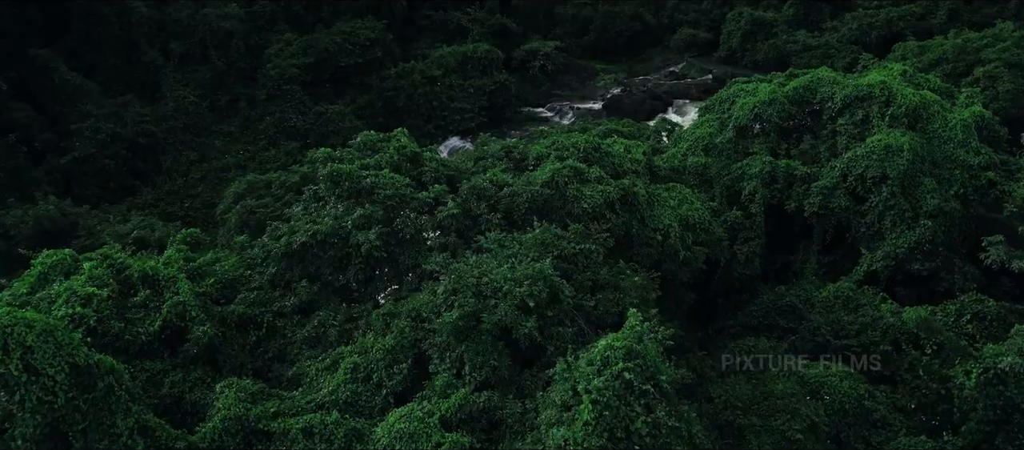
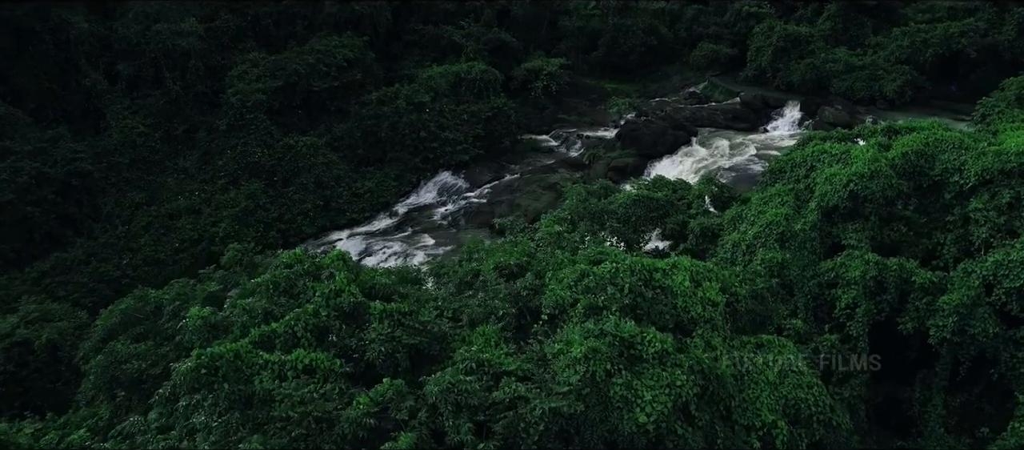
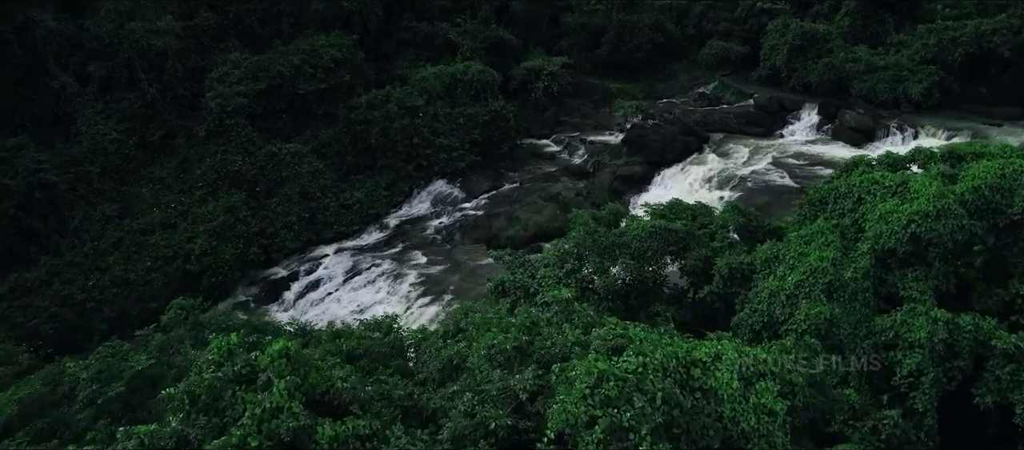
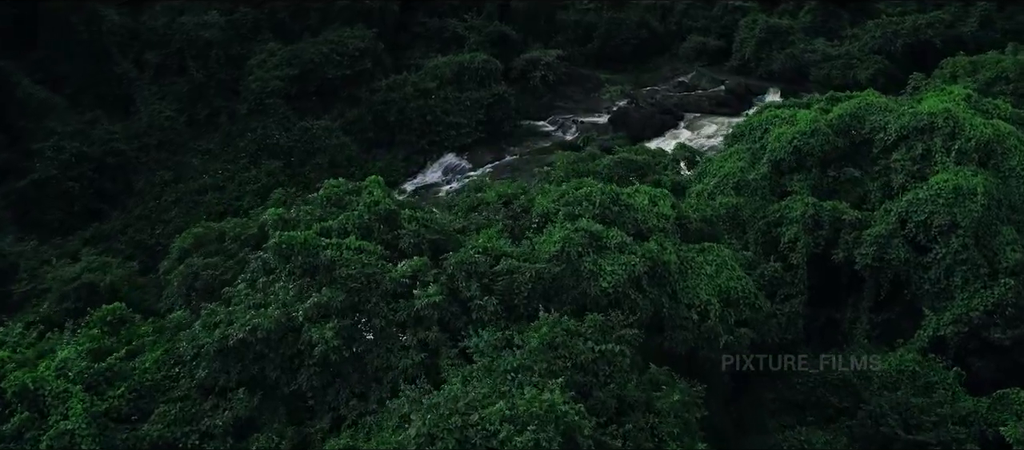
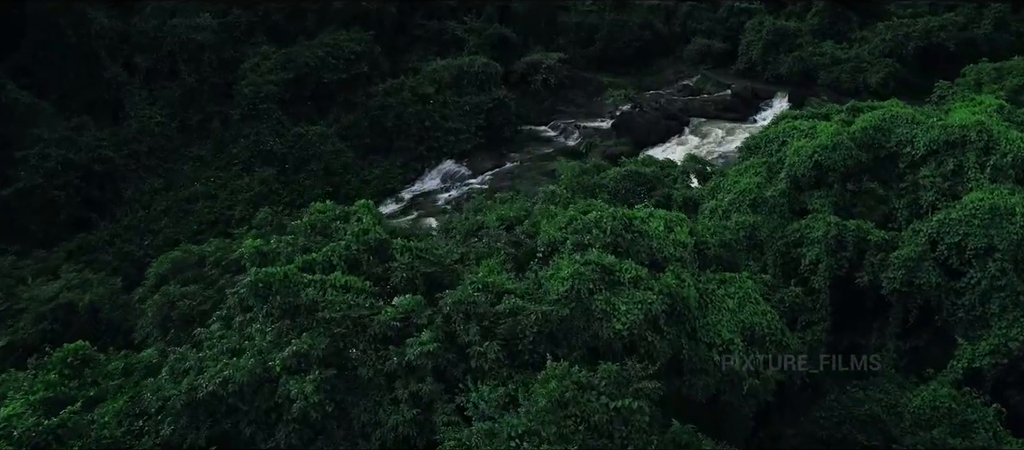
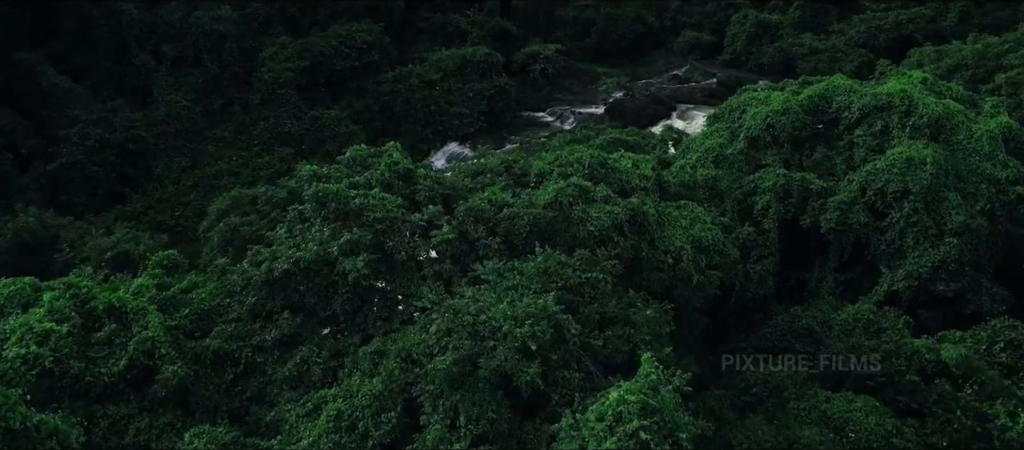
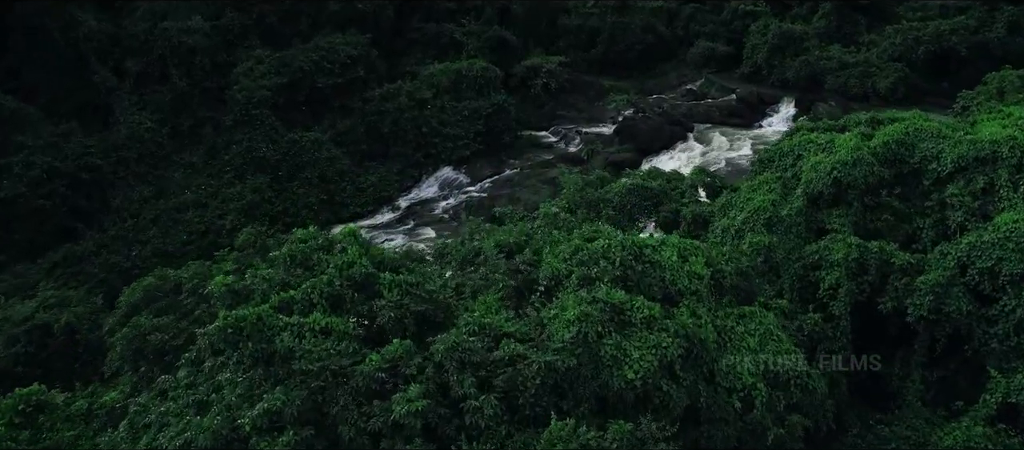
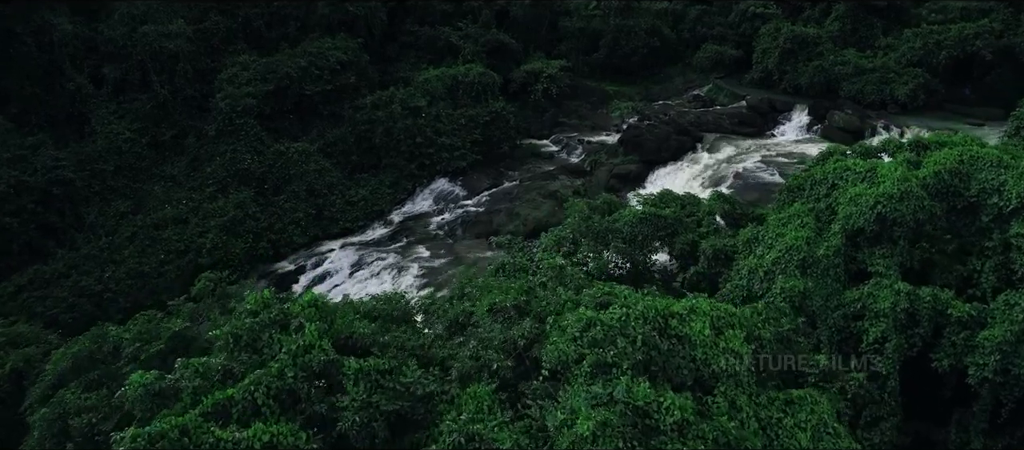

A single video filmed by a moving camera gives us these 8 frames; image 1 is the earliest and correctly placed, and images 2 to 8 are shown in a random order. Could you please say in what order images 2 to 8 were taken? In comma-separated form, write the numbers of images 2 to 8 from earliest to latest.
6, 4, 5, 7, 2, 8, 3
